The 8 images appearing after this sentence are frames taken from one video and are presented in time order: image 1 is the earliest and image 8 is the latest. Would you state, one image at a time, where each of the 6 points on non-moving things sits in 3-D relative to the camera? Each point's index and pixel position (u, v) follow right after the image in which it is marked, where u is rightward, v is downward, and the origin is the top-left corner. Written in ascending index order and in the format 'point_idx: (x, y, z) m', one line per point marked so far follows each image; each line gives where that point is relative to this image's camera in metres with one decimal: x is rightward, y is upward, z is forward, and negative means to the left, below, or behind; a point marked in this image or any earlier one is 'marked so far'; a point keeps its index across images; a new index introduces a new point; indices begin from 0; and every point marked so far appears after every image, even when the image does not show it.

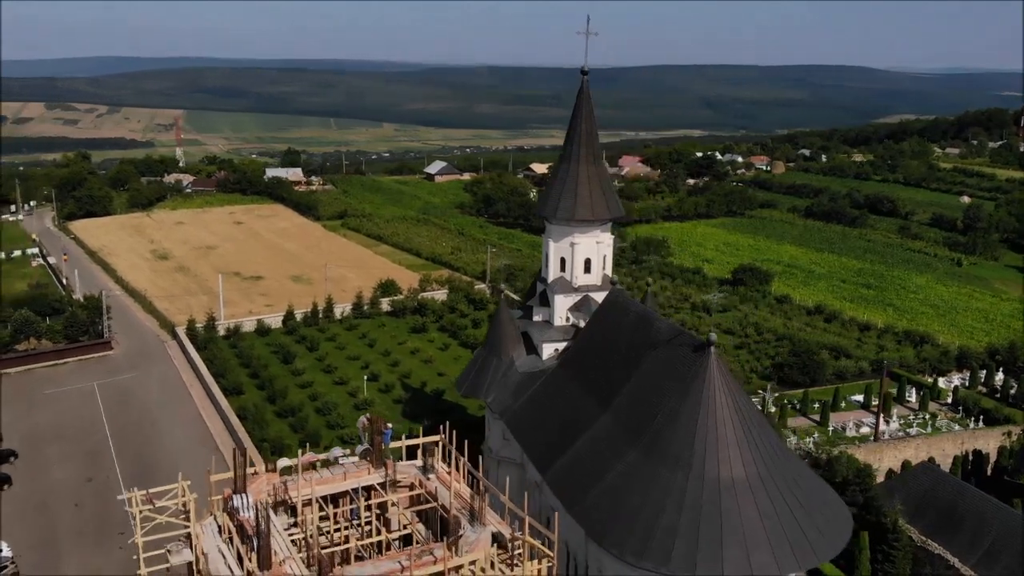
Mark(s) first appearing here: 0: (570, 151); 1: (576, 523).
0: (+1.2, +2.4, +17.1) m
1: (+0.9, -3.2, +13.0) m
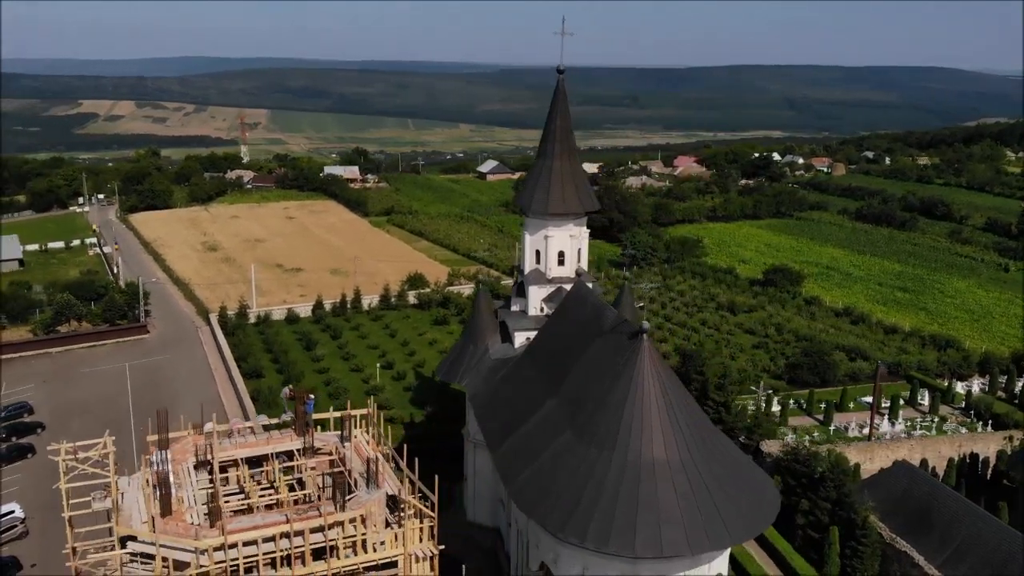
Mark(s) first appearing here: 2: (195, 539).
0: (+0.8, +2.6, +17.7) m
1: (0.0, -3.0, +13.6) m
2: (-3.0, -2.4, +9.0) m
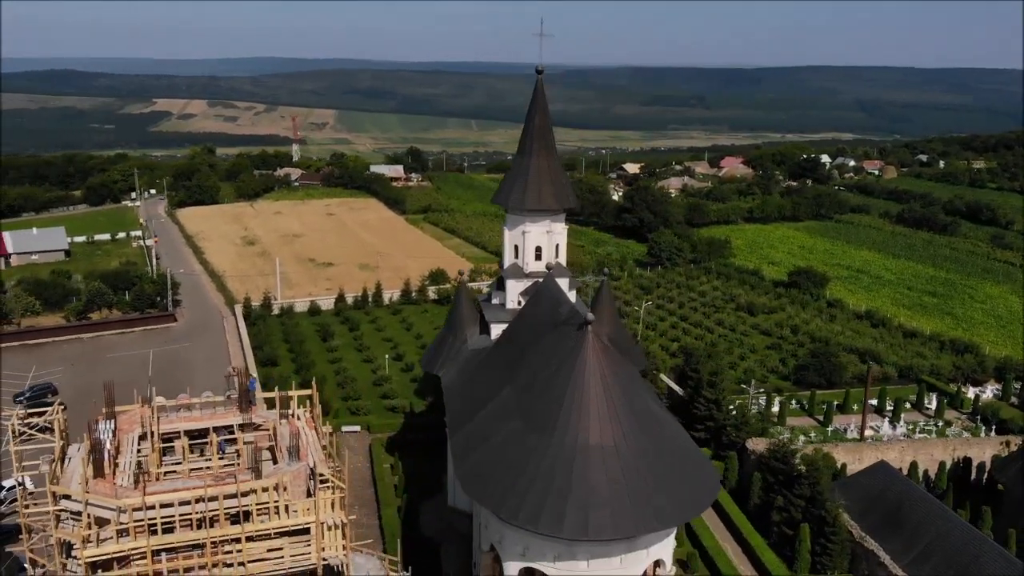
0: (+0.3, +2.7, +18.3) m
1: (-0.8, -2.9, +14.3) m
2: (-4.1, -2.2, +9.8) m
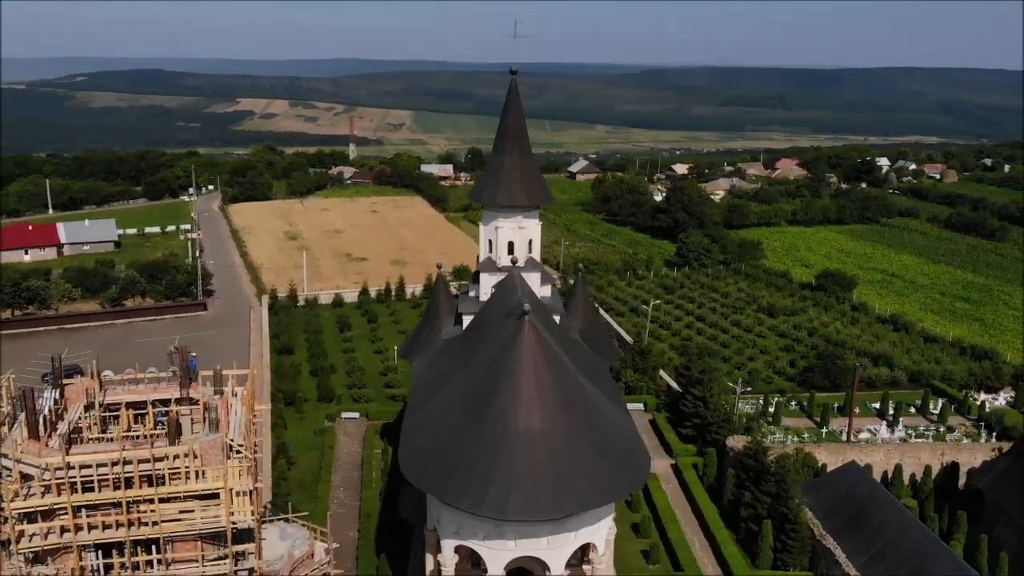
0: (-0.2, +2.9, +18.9) m
1: (-1.8, -2.7, +15.0) m
2: (-5.4, -1.9, +10.8) m
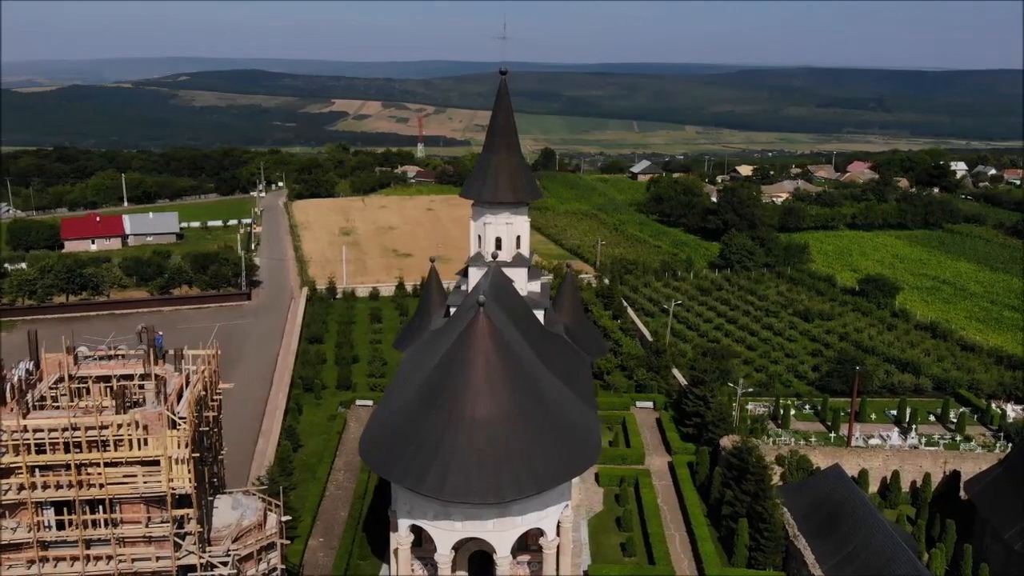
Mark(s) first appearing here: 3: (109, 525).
0: (-0.5, +3.0, +19.5) m
1: (-2.5, -2.6, +15.8) m
2: (-6.5, -1.7, +12.0) m
3: (-5.3, -3.1, +12.4) m
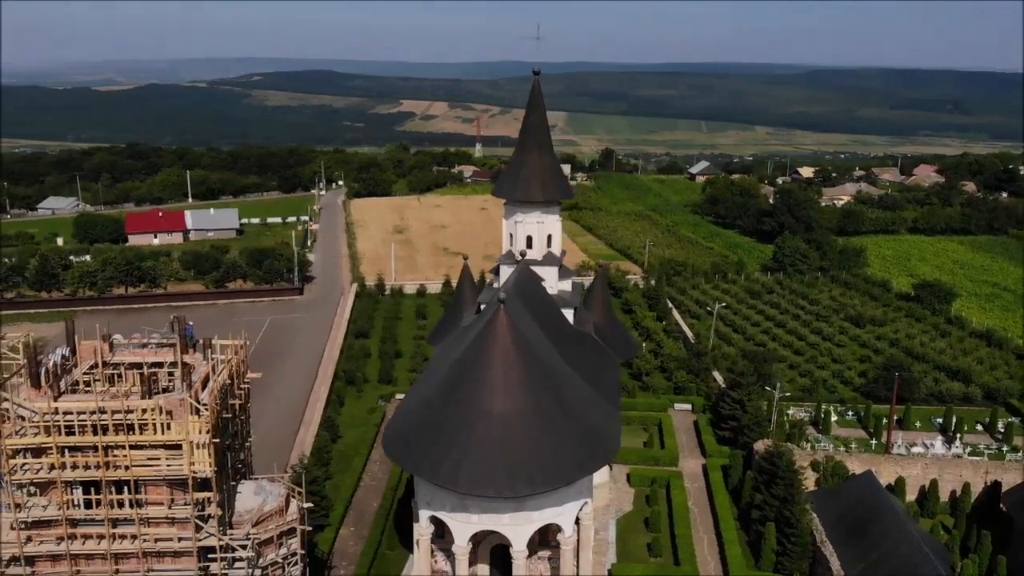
0: (+0.2, +3.0, +19.8) m
1: (-2.2, -2.5, +16.1) m
2: (-6.4, -1.5, +12.6) m
3: (-5.2, -3.0, +13.0) m
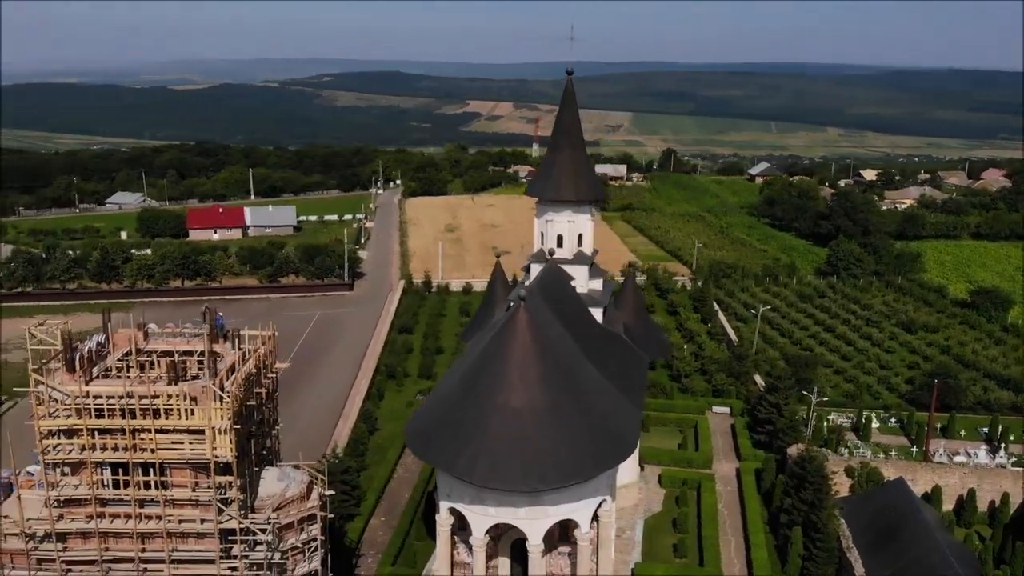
0: (+0.9, +3.1, +19.9) m
1: (-1.8, -2.4, +16.5) m
2: (-6.2, -1.4, +13.3) m
3: (-5.0, -2.8, +13.5) m
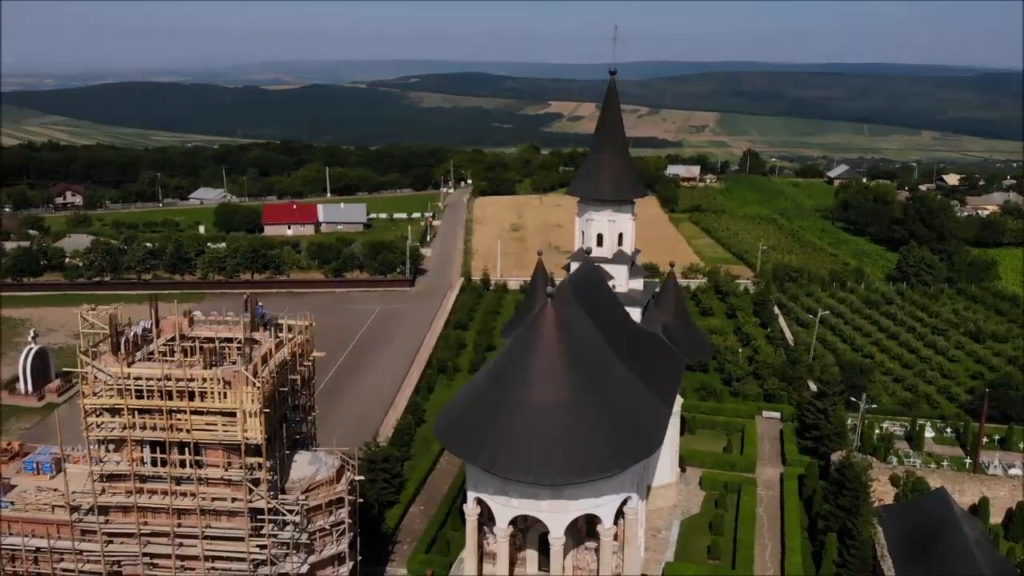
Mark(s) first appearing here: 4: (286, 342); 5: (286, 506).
0: (+1.8, +3.1, +20.2) m
1: (-1.3, -2.3, +17.0) m
2: (-6.0, -1.2, +14.1) m
3: (-4.8, -2.7, +14.3) m
4: (-3.7, -0.9, +15.7) m
5: (-3.5, -3.4, +14.5) m
